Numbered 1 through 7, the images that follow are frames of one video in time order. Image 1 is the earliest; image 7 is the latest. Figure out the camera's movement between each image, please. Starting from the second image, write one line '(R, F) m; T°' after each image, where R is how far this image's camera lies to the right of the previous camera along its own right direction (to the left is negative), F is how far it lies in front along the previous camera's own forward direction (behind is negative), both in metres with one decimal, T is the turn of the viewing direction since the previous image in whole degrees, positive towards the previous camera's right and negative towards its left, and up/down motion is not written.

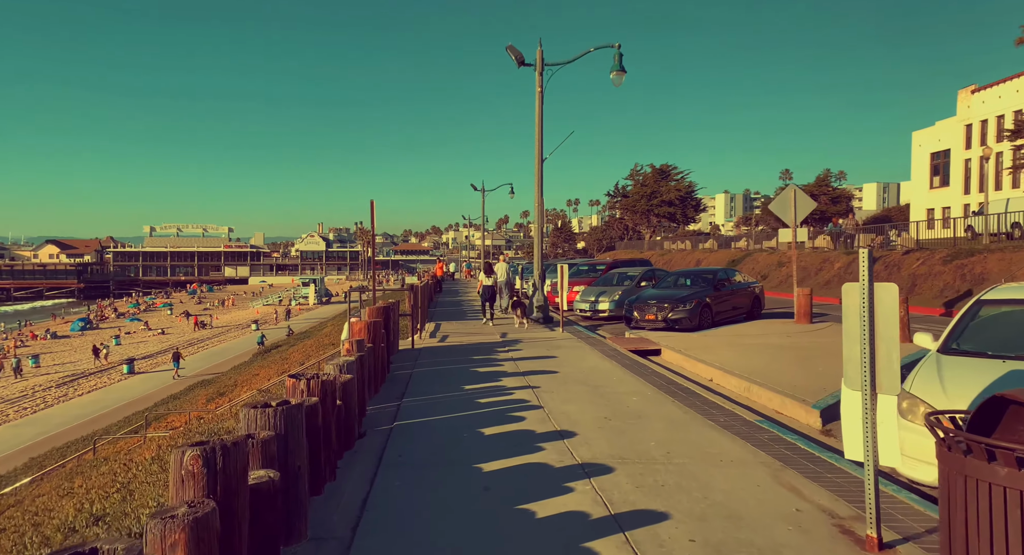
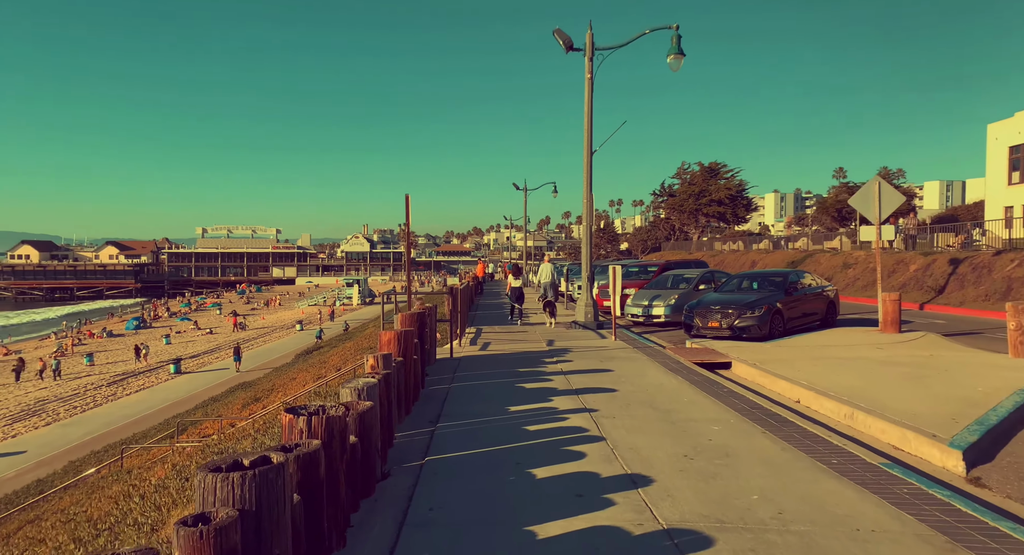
(-0.1, +1.2) m; -3°
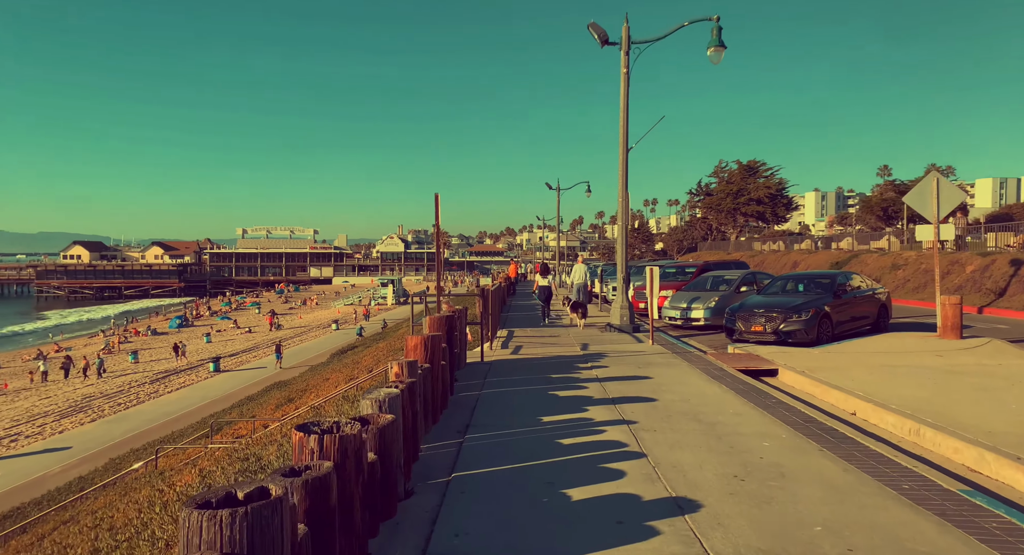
(0.0, +0.4) m; -3°
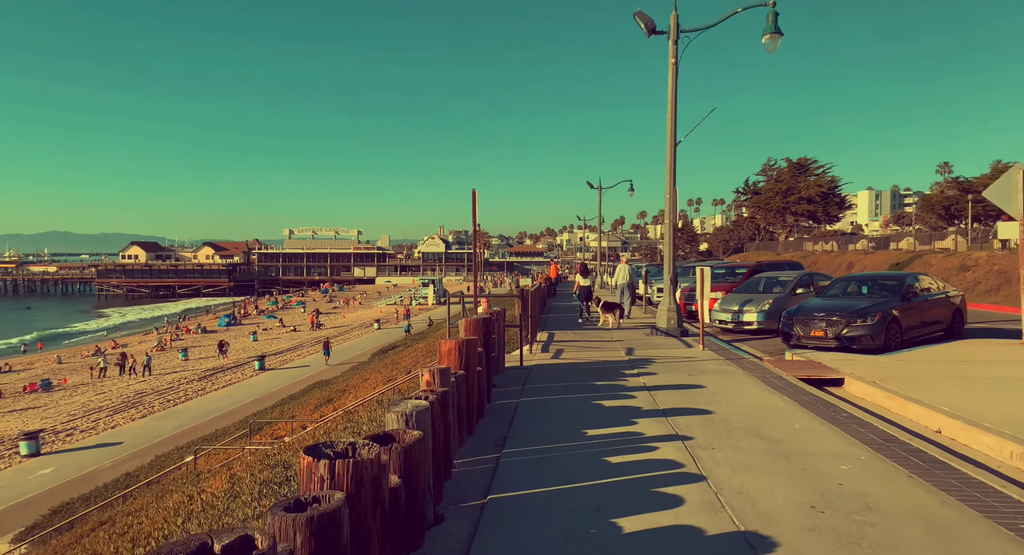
(0.0, +0.5) m; -3°
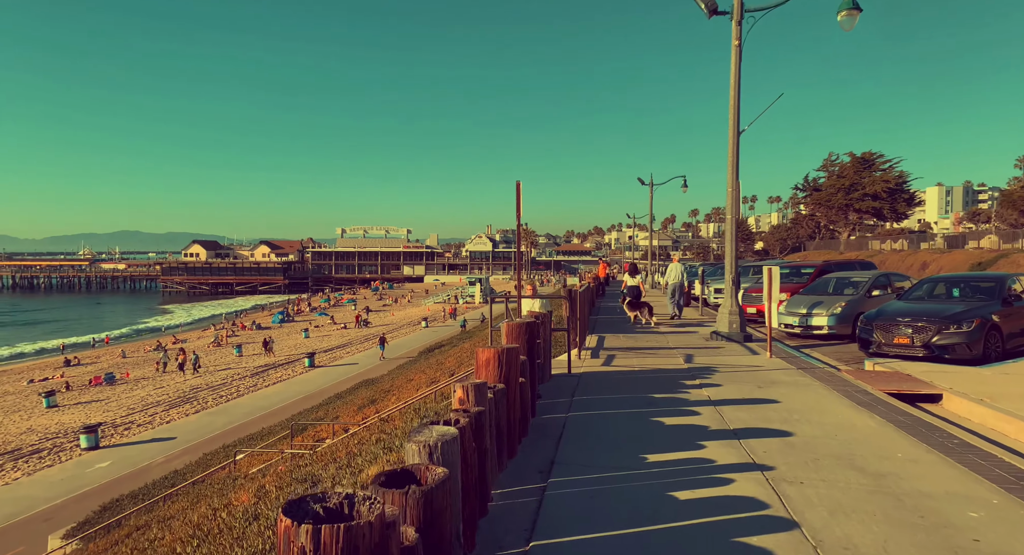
(0.0, +0.8) m; -4°
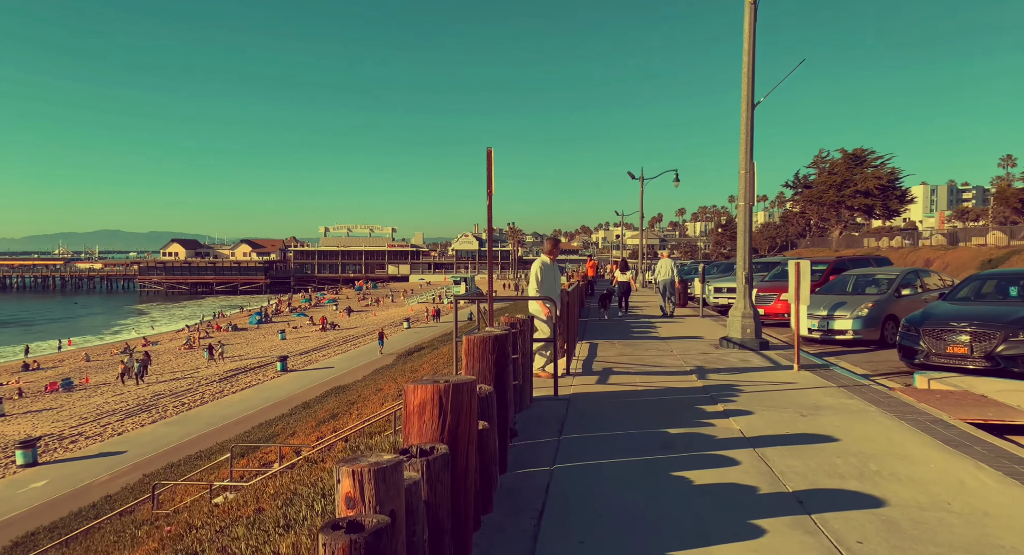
(+0.2, +2.0) m; +1°
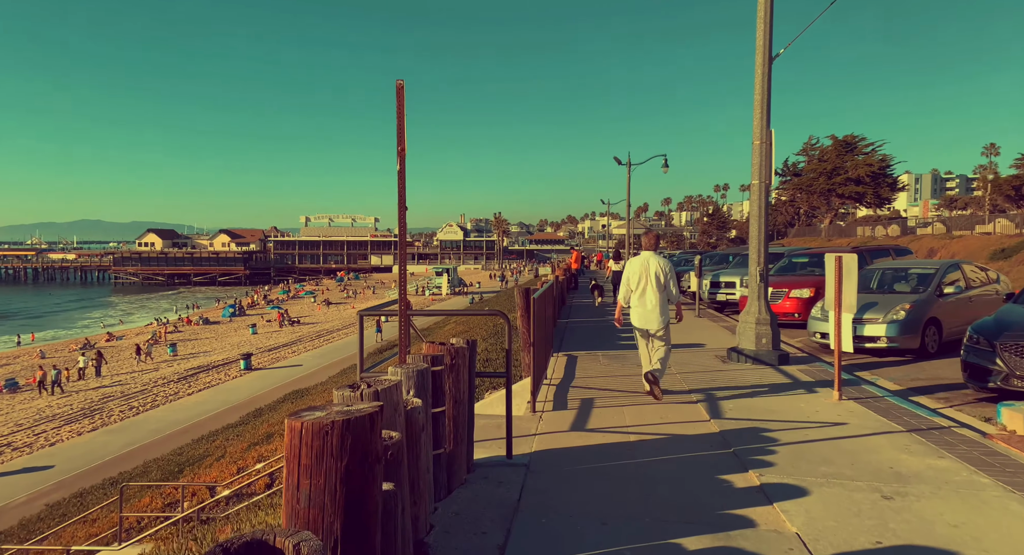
(+0.4, +2.3) m; +1°
